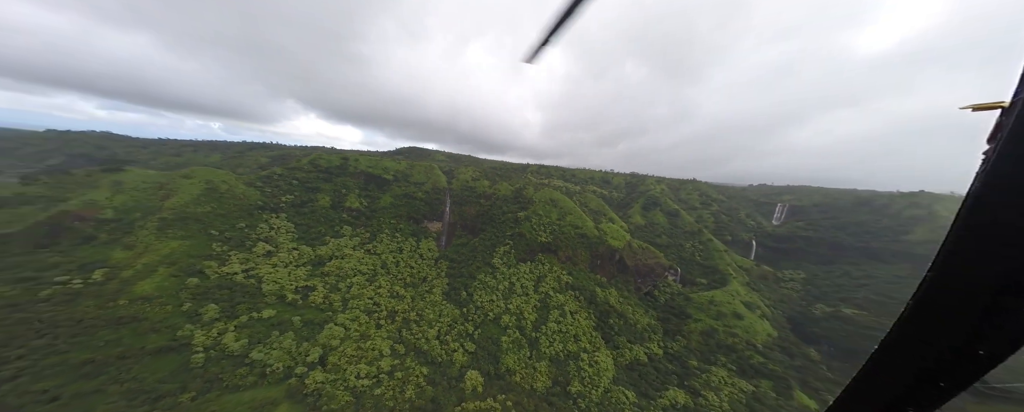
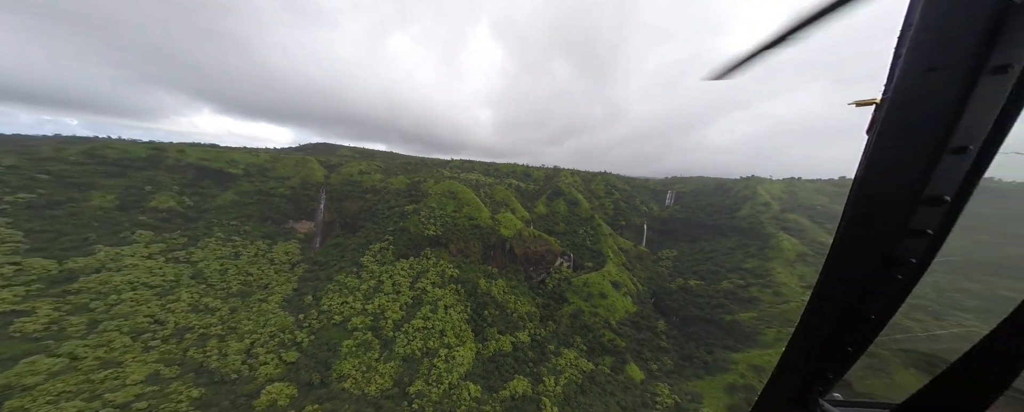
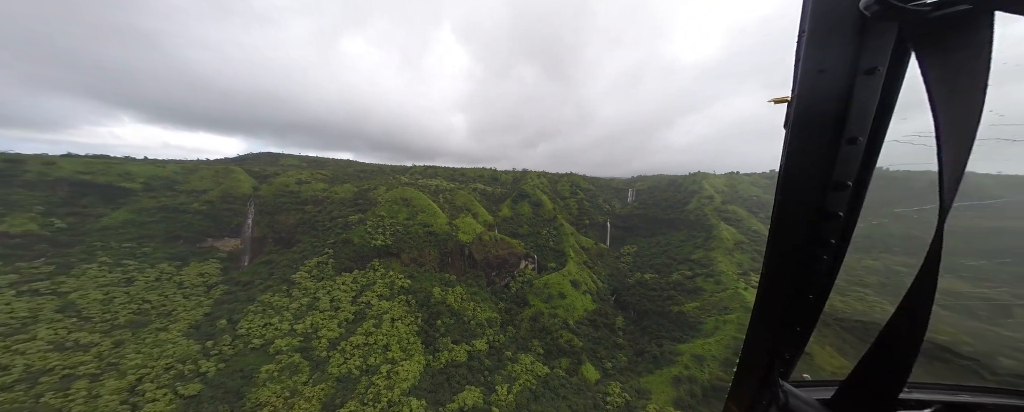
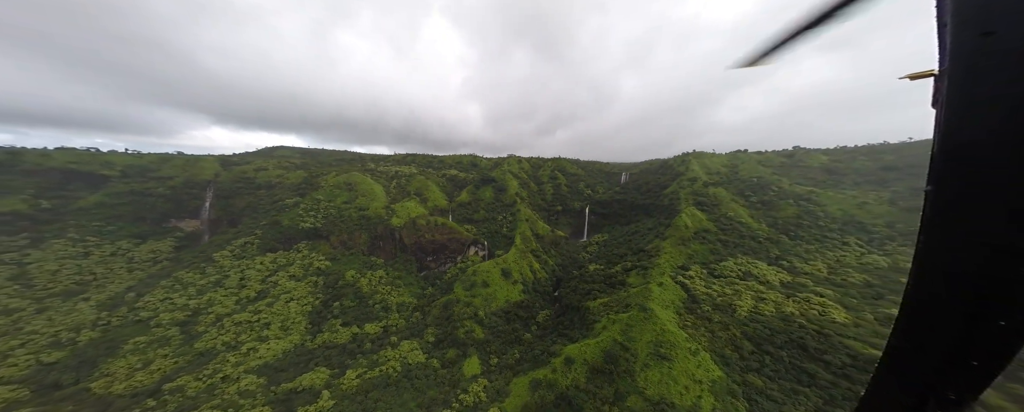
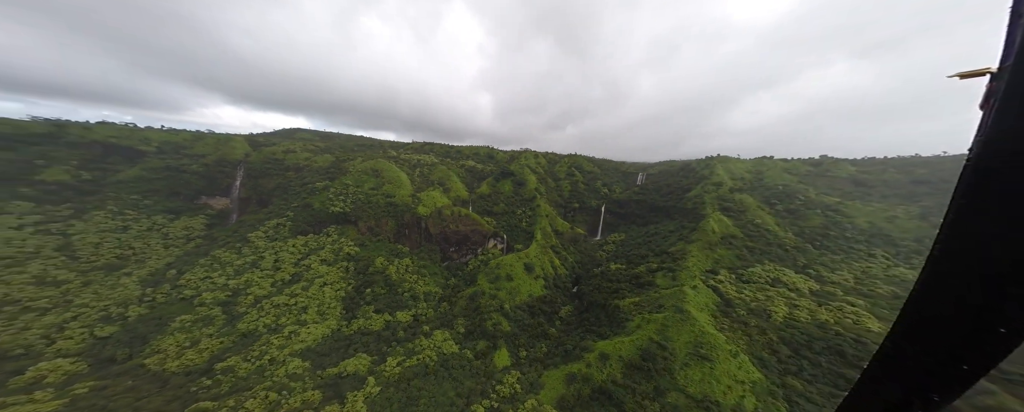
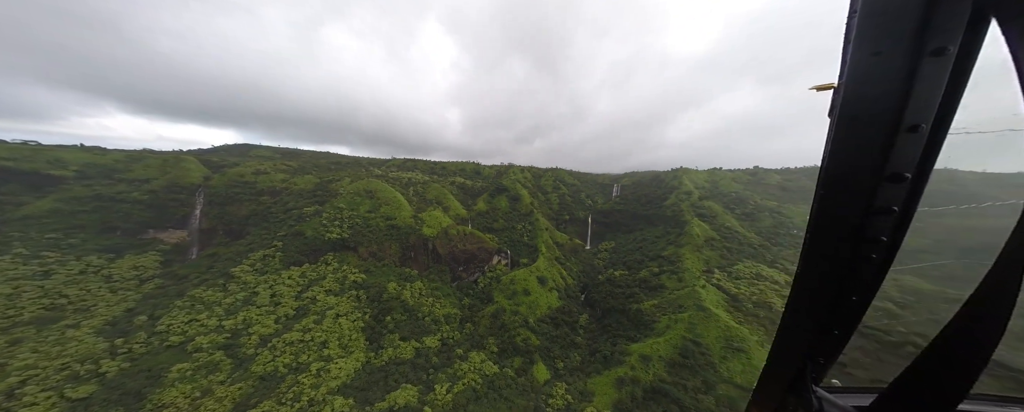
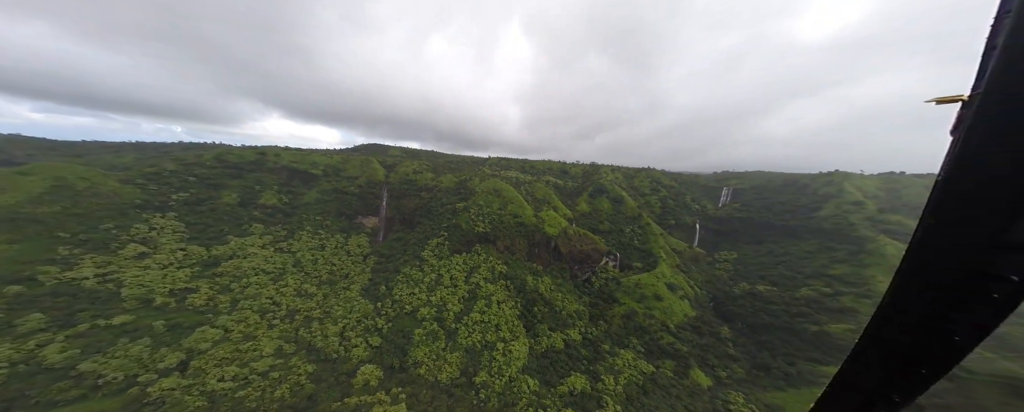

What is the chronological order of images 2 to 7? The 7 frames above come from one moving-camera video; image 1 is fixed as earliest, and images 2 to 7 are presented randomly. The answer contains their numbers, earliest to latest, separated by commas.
7, 2, 3, 6, 5, 4
